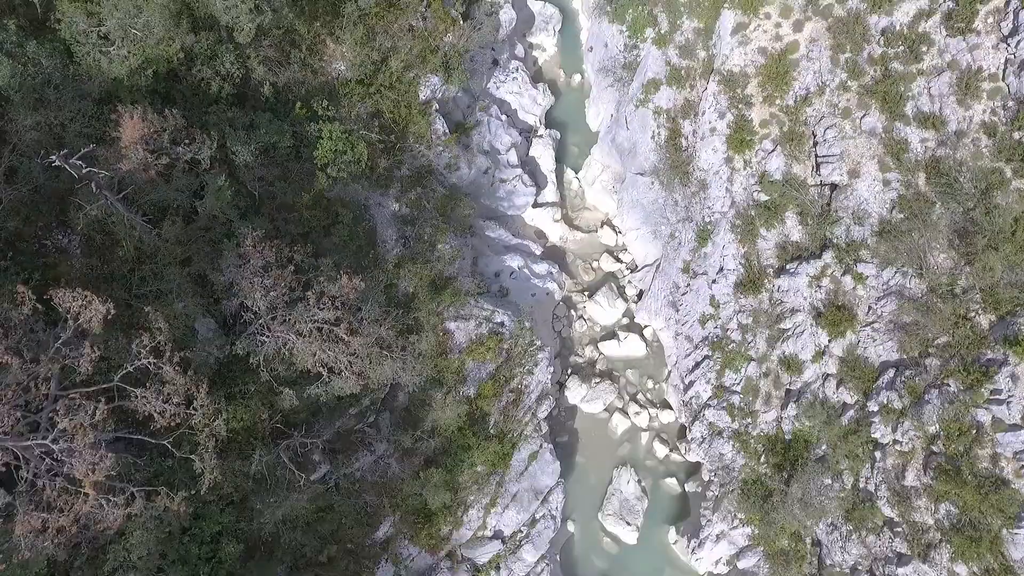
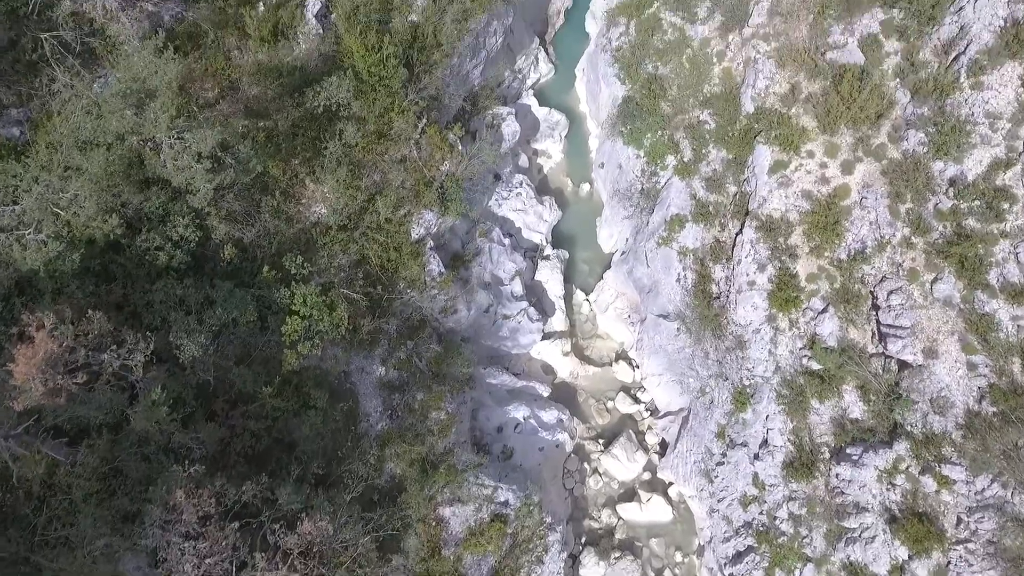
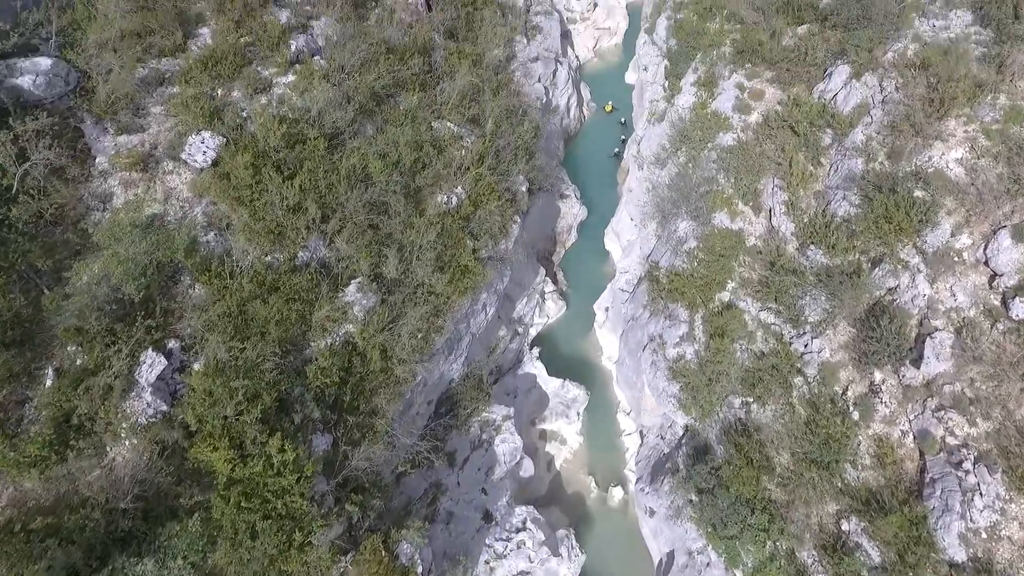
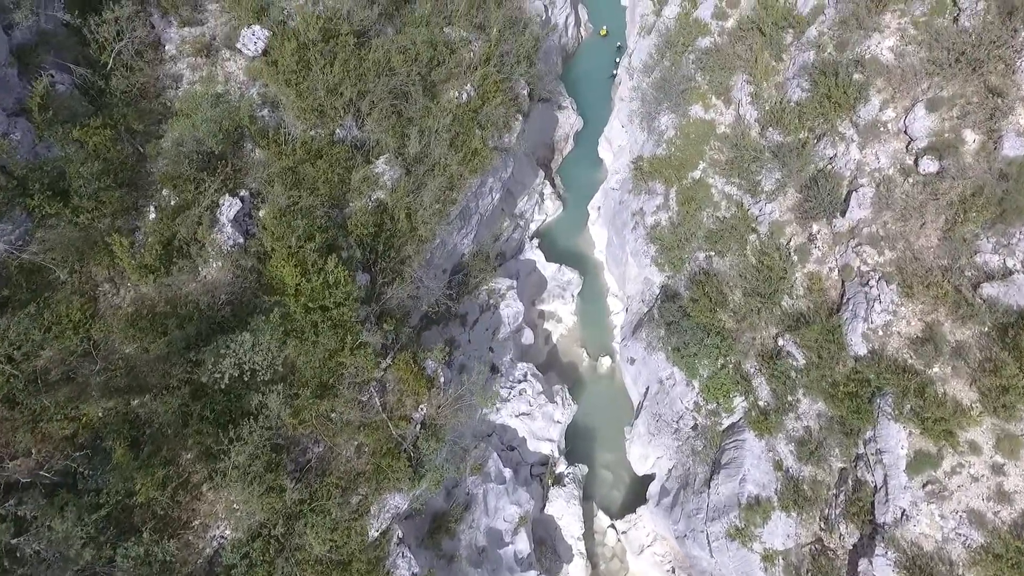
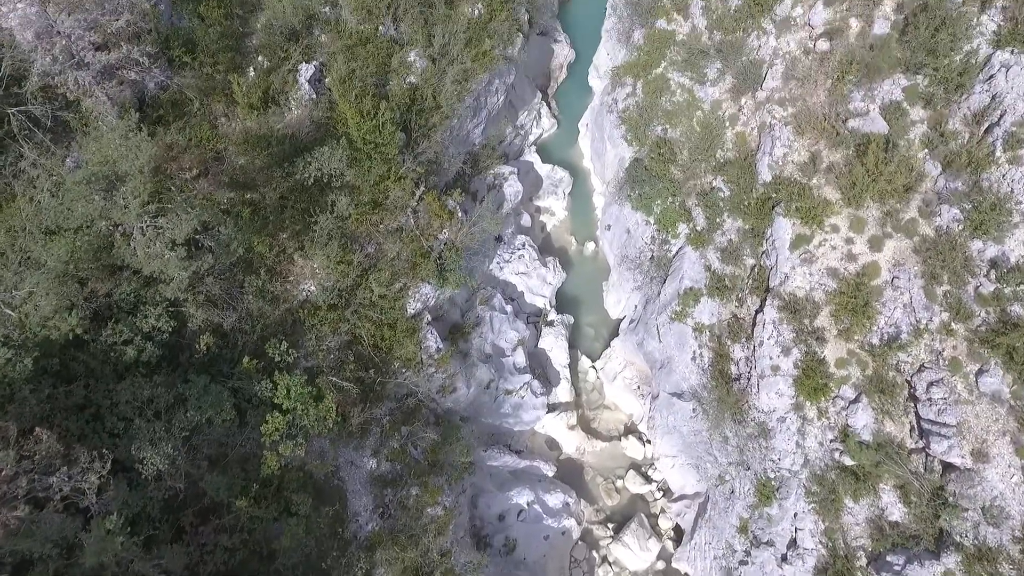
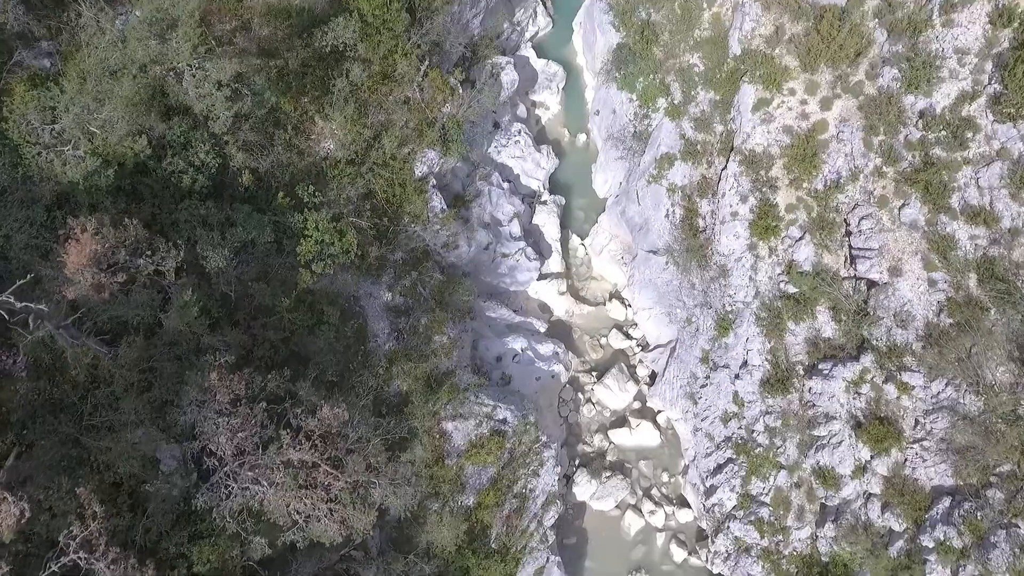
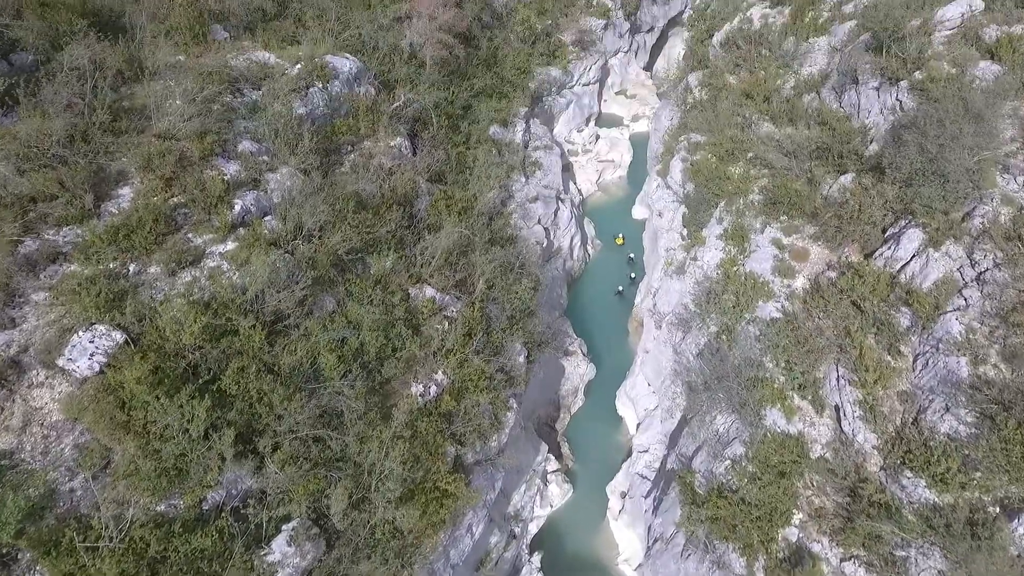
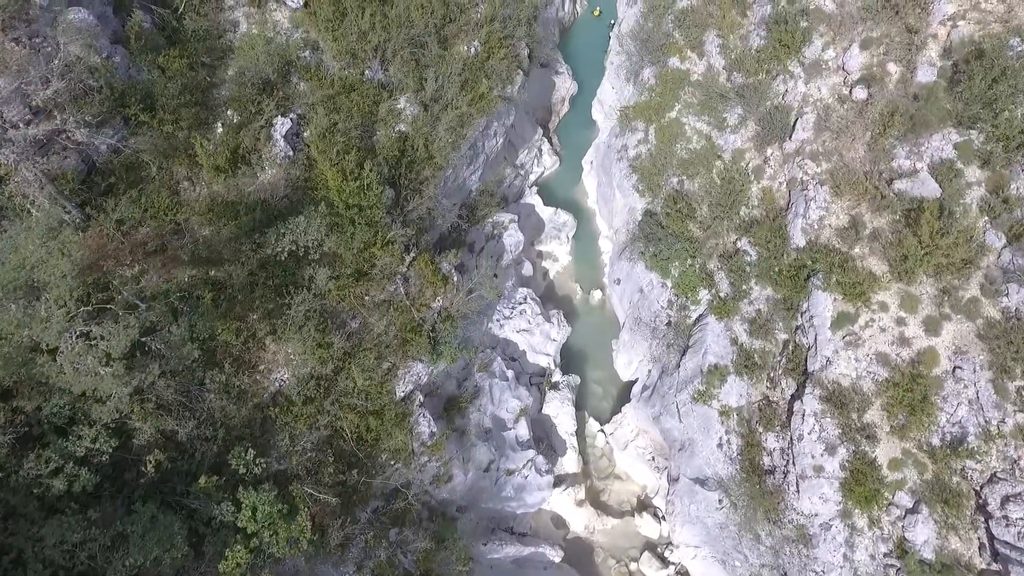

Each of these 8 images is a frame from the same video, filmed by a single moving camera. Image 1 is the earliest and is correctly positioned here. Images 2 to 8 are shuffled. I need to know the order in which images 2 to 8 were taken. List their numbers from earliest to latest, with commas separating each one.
6, 2, 5, 8, 4, 3, 7
